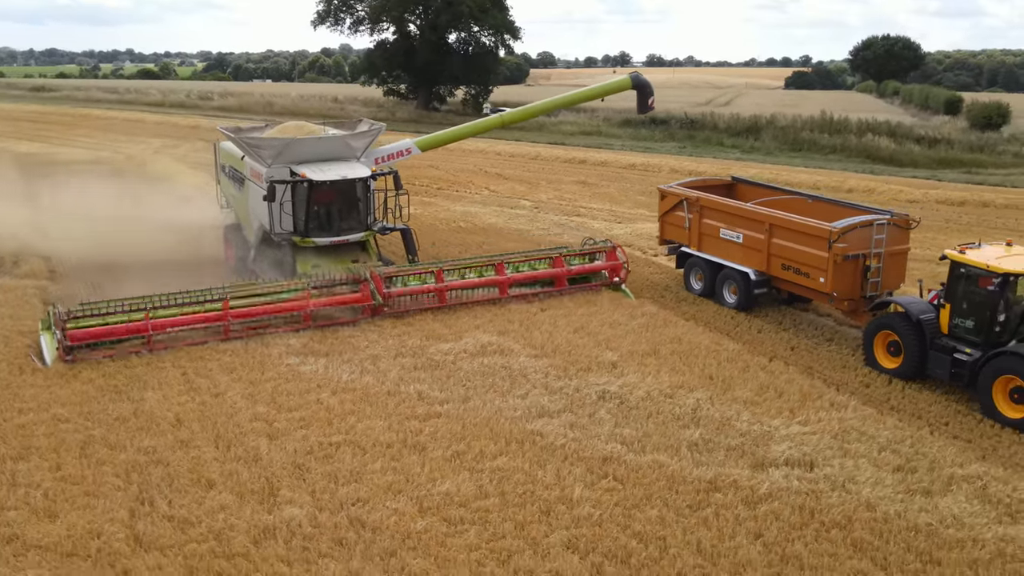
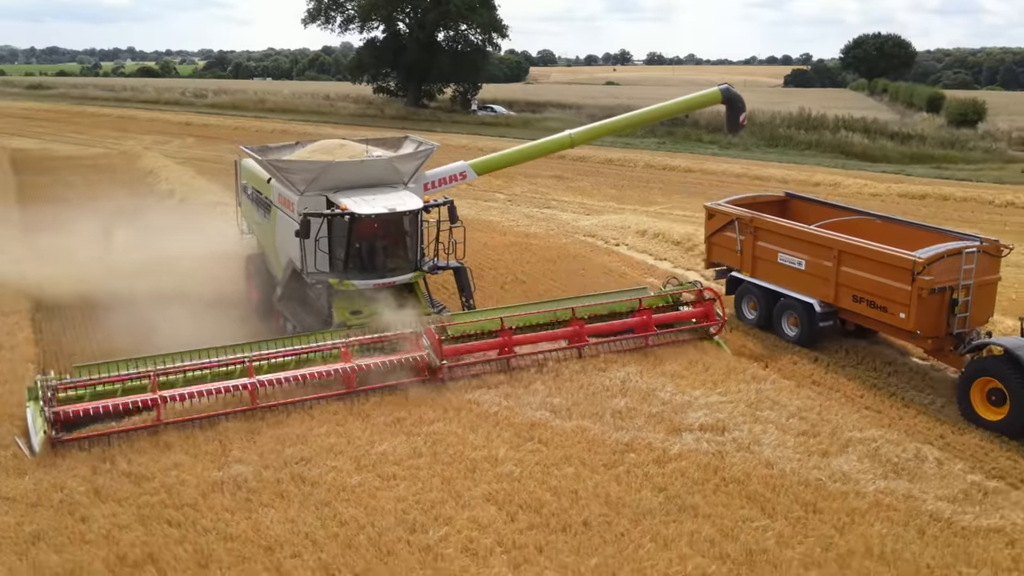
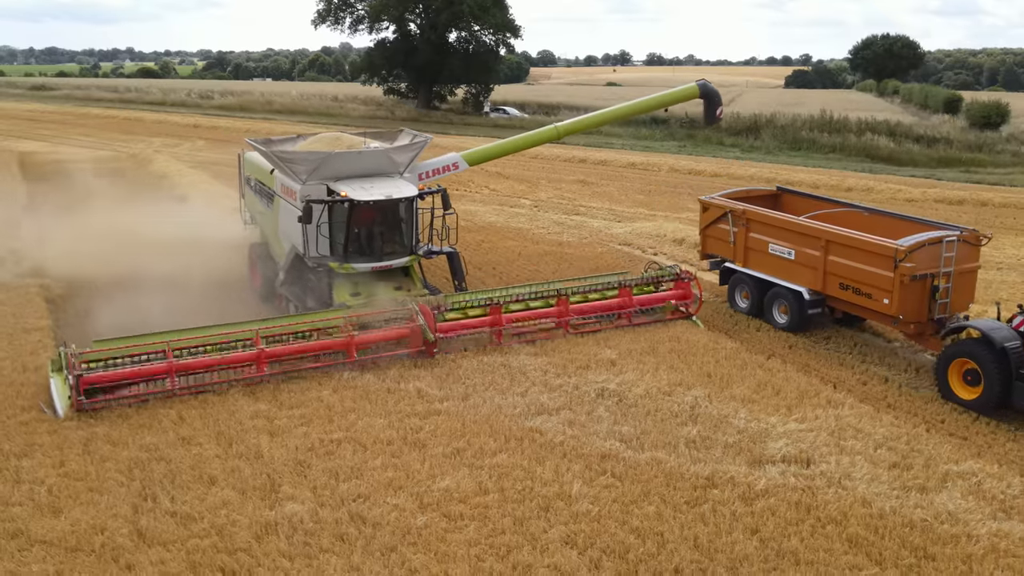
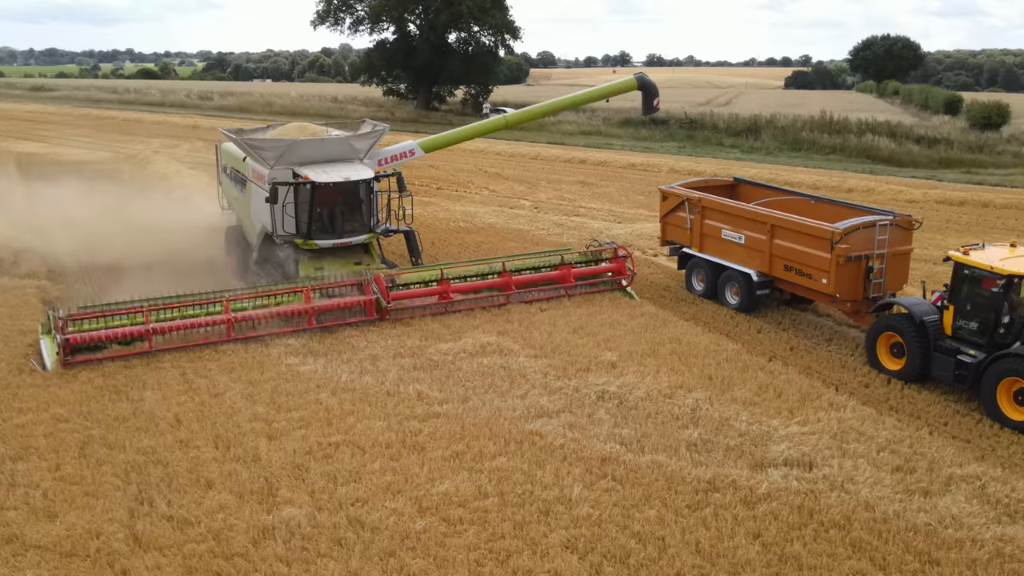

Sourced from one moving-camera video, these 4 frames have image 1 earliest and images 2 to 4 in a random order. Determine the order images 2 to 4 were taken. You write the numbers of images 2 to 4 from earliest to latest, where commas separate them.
4, 3, 2
